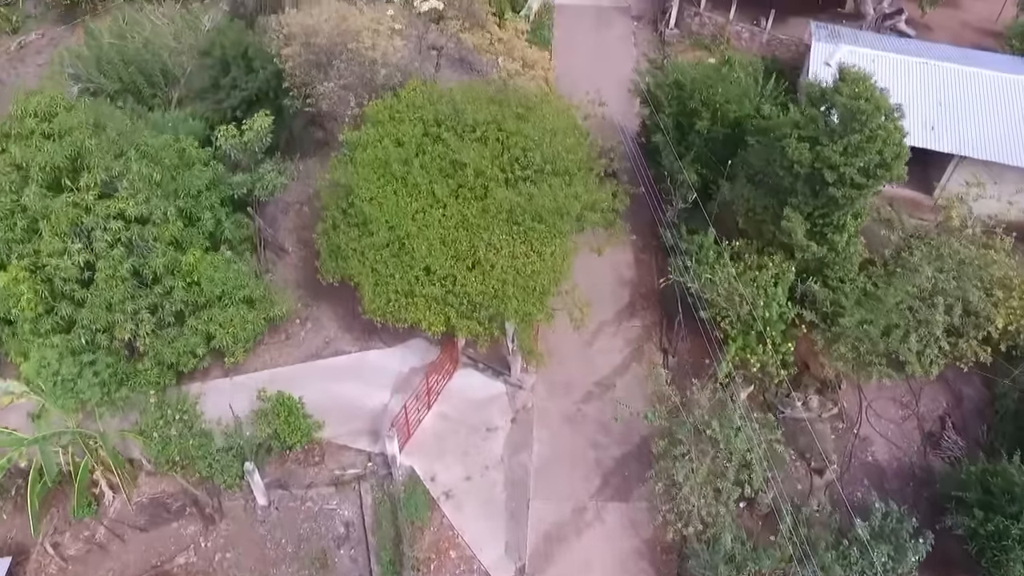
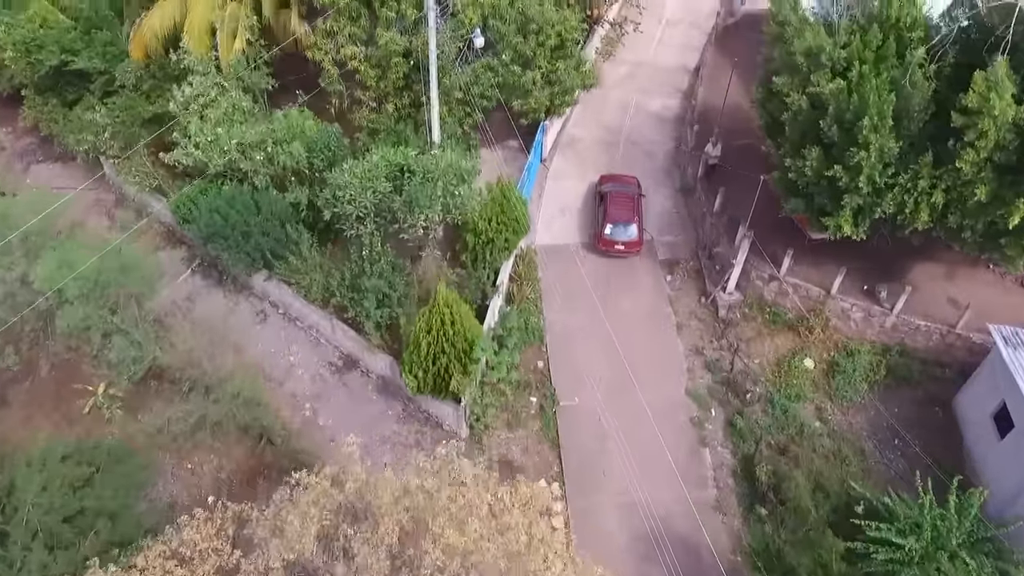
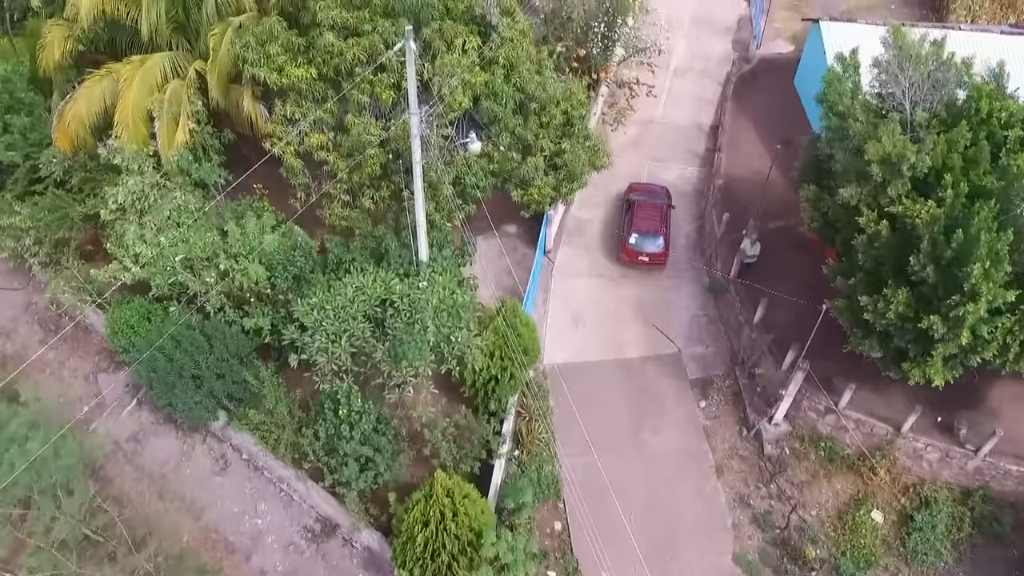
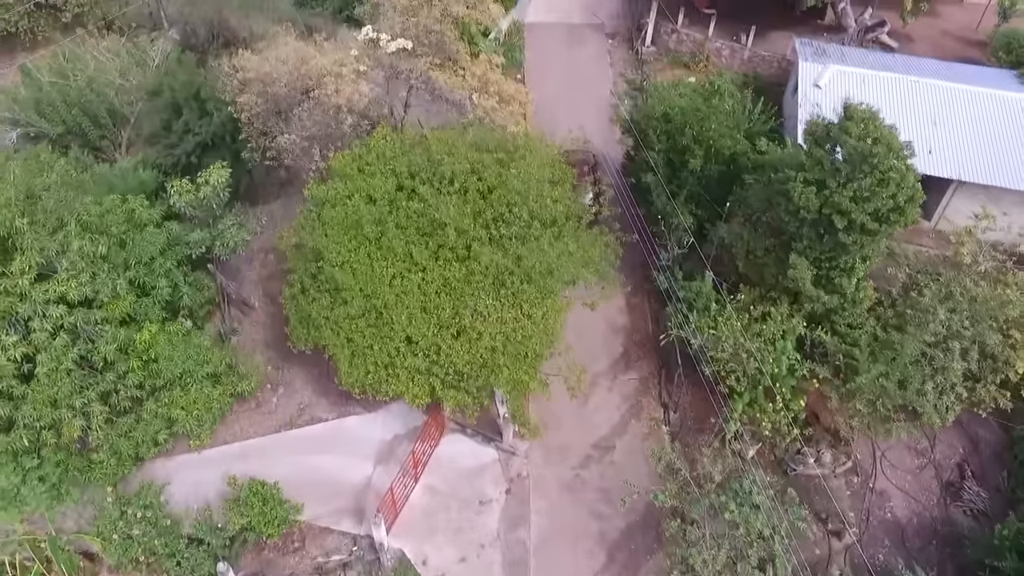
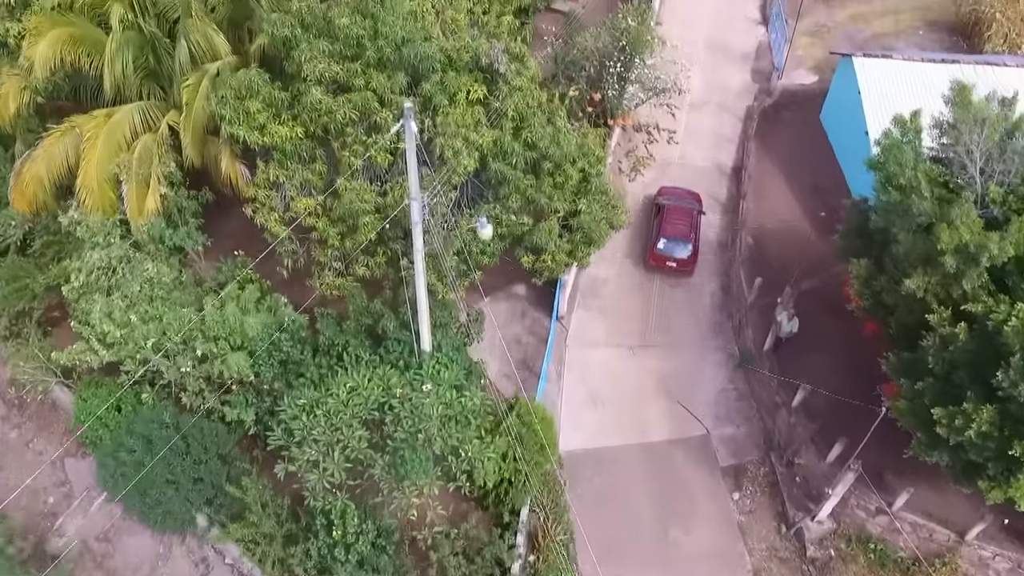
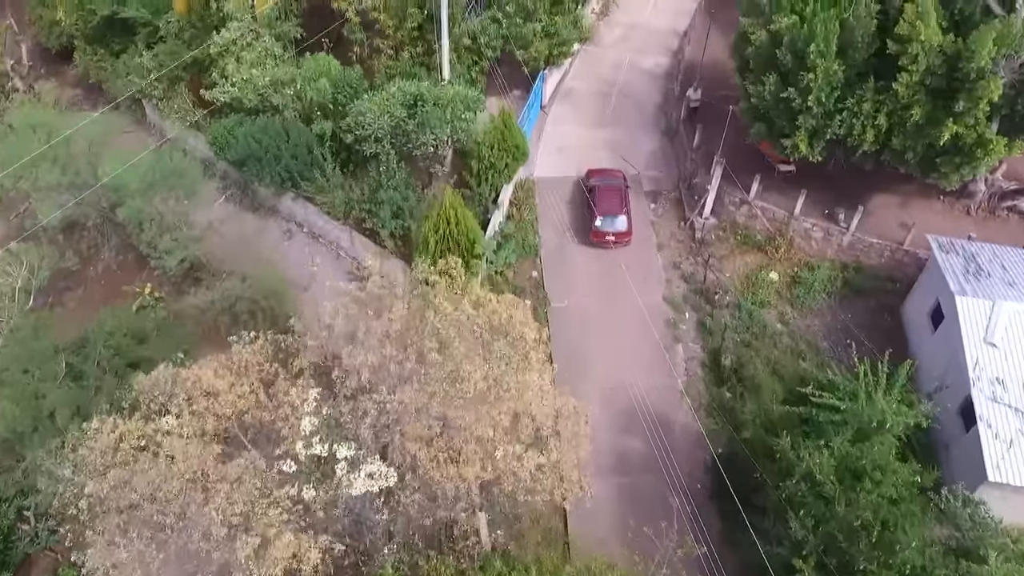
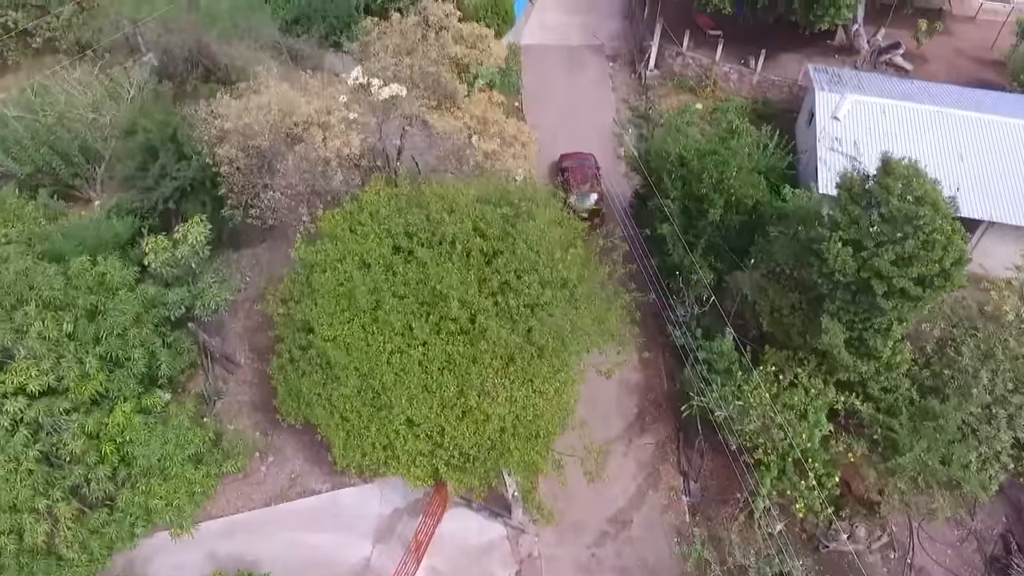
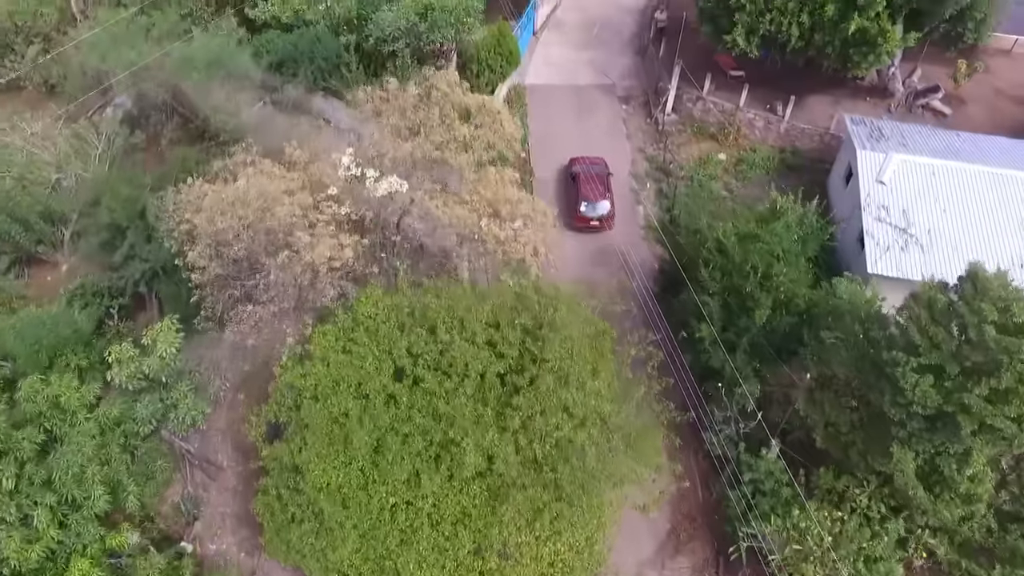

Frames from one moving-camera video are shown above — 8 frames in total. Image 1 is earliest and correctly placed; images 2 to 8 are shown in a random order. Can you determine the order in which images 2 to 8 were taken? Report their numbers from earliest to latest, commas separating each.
4, 7, 8, 6, 2, 3, 5
